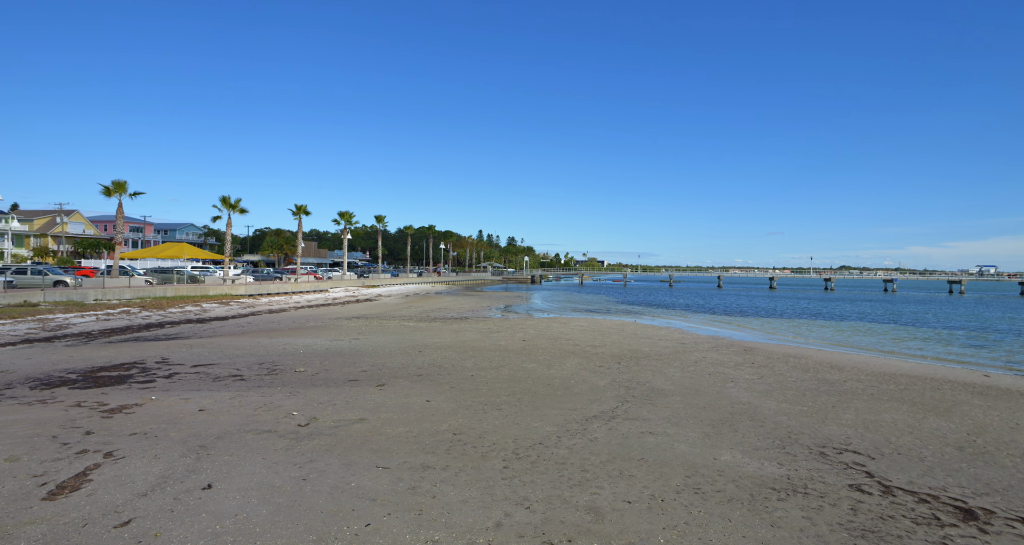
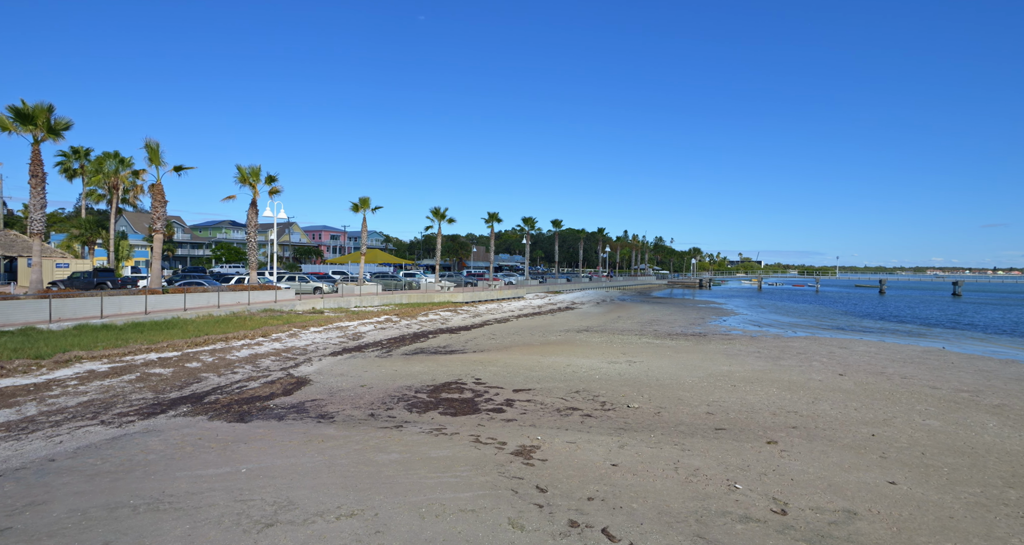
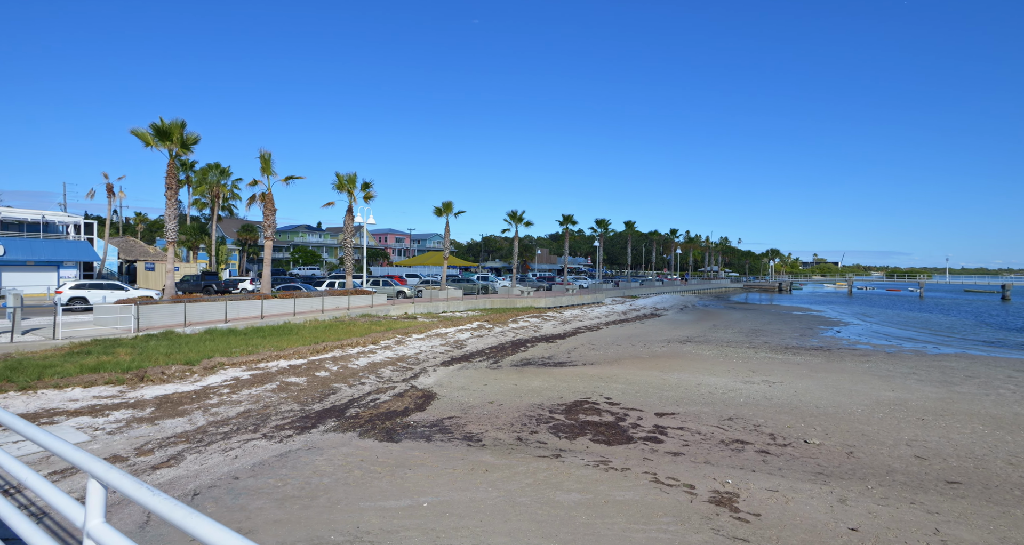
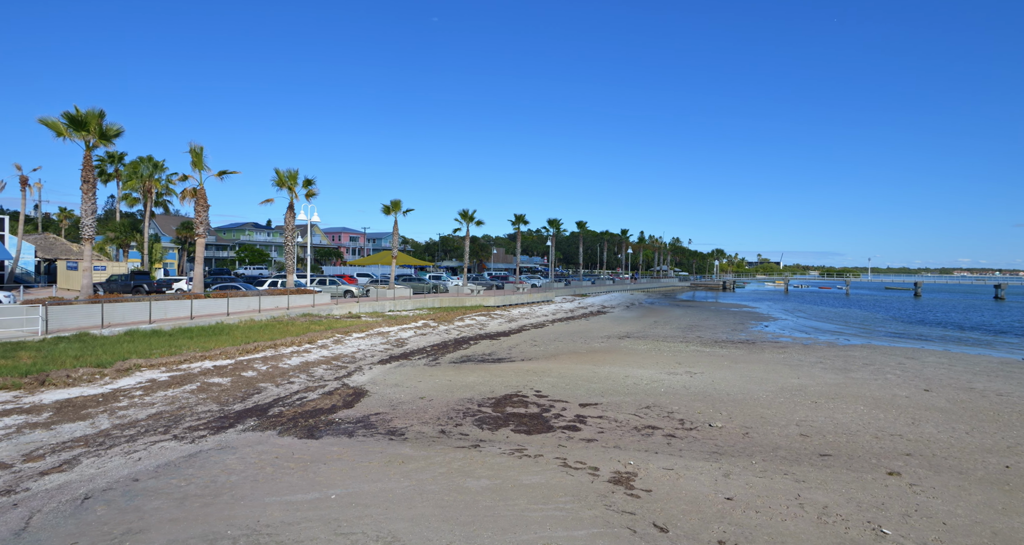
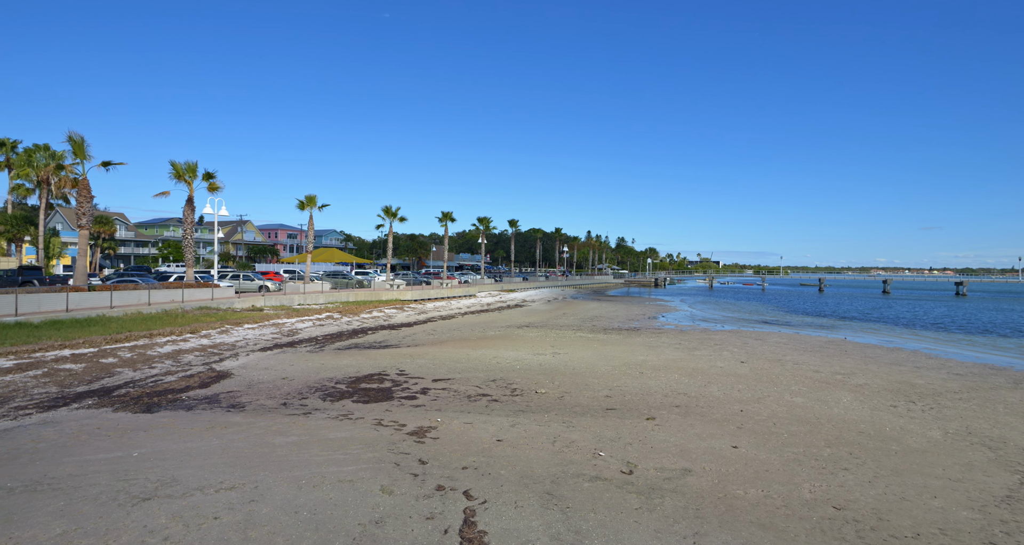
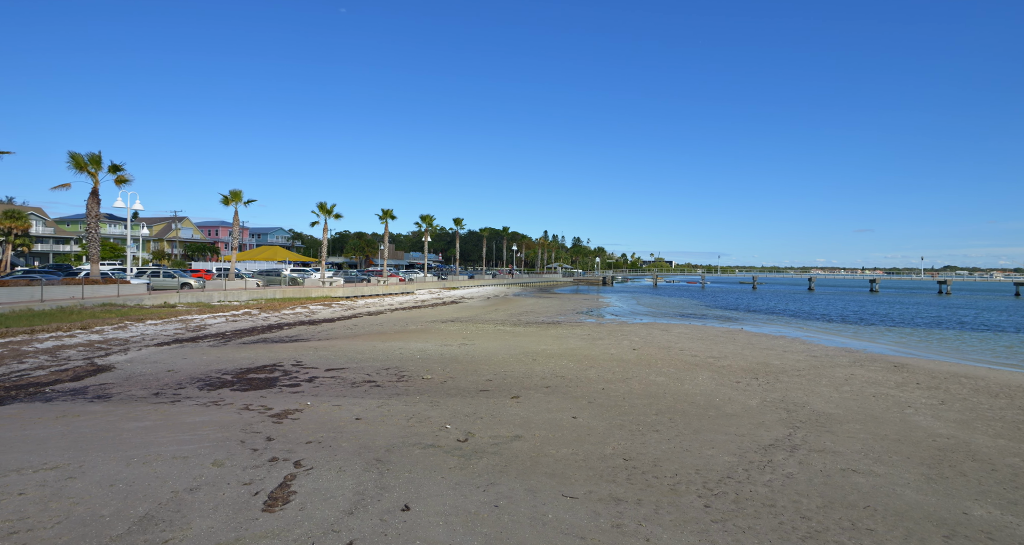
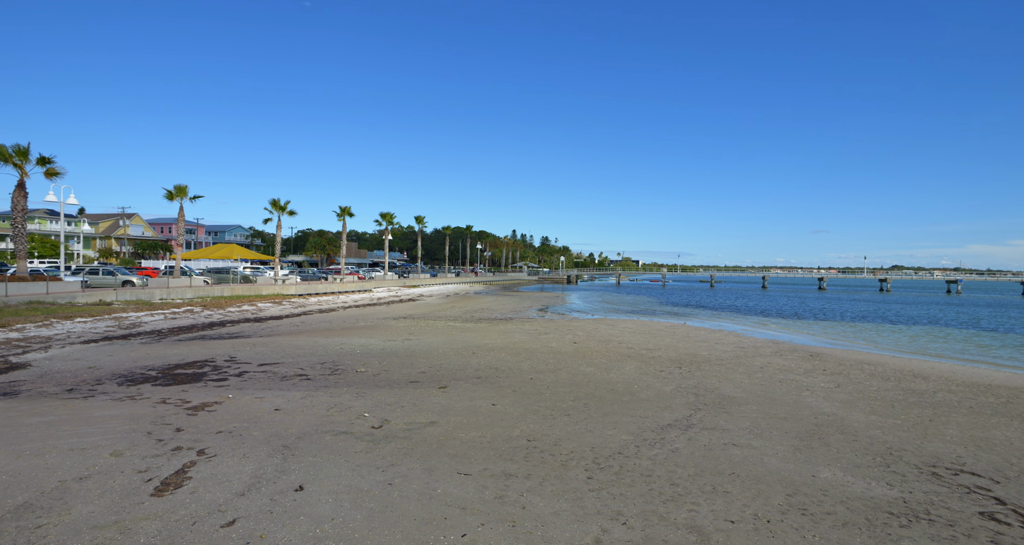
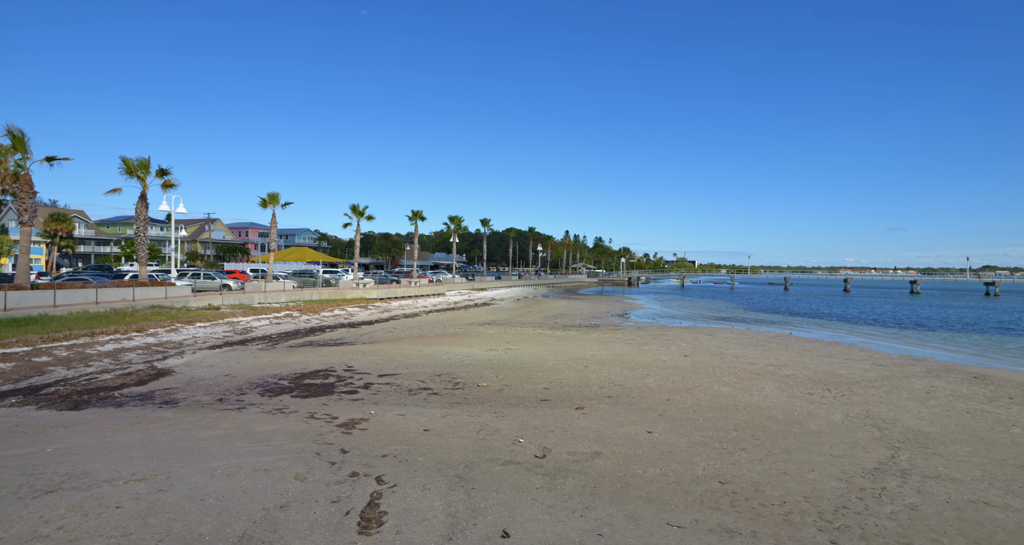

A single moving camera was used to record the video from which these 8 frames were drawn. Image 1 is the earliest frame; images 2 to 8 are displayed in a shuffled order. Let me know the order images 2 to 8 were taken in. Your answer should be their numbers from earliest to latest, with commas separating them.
7, 6, 8, 5, 2, 4, 3
